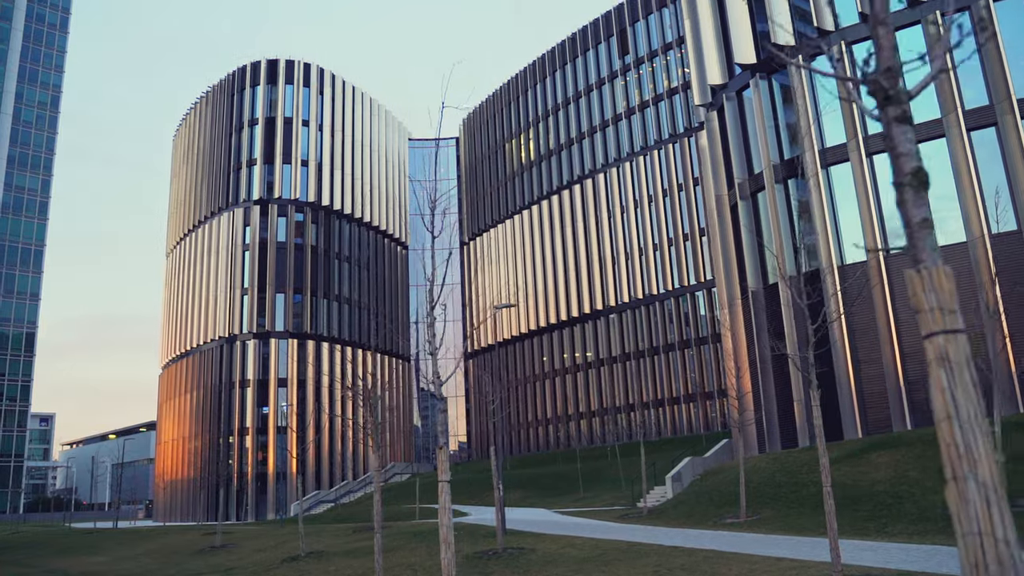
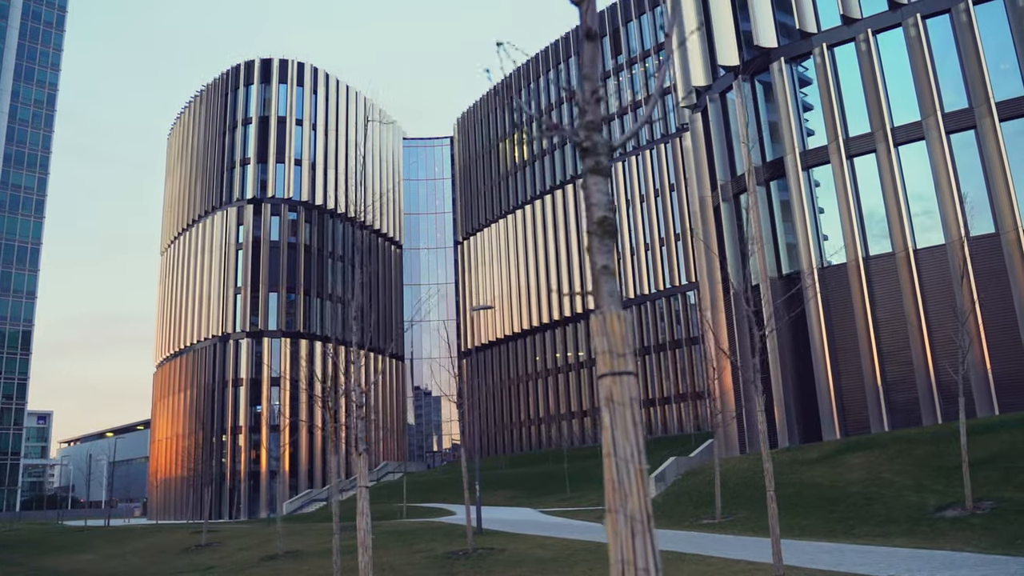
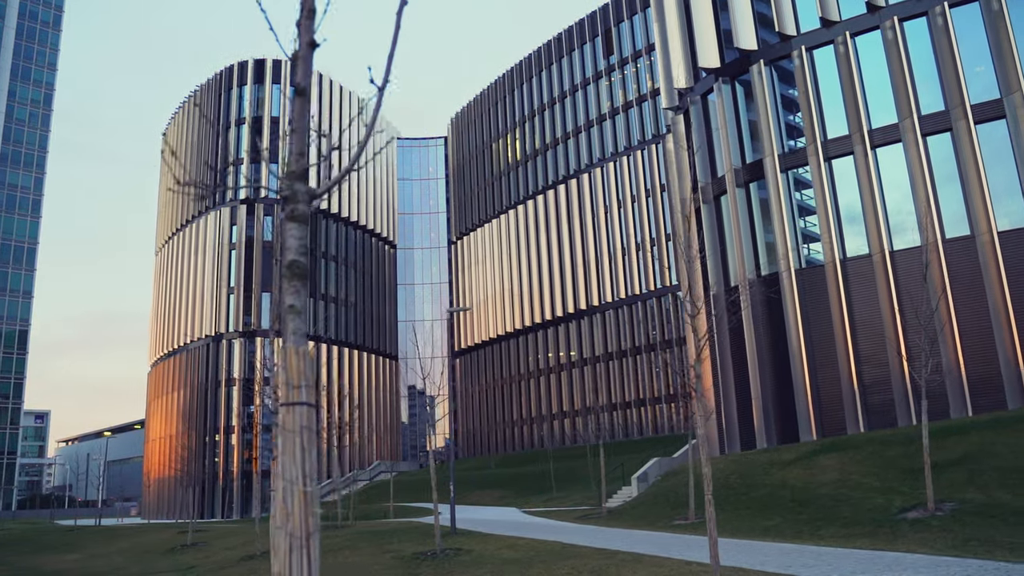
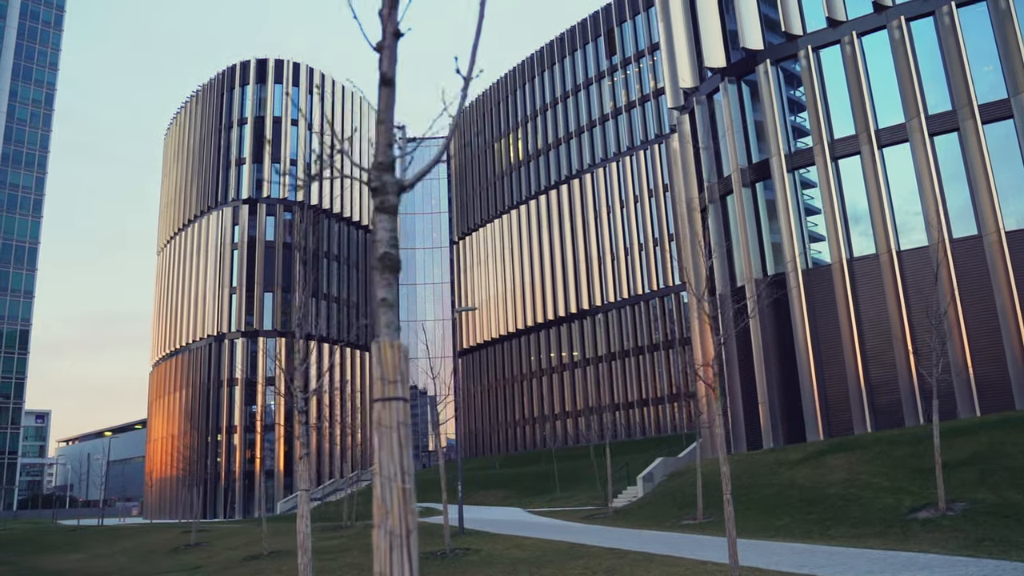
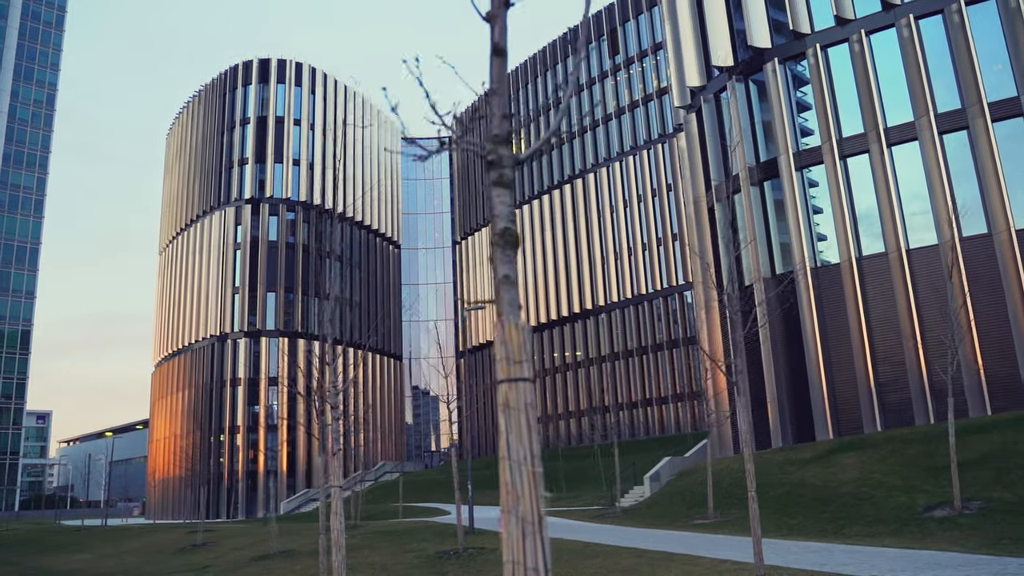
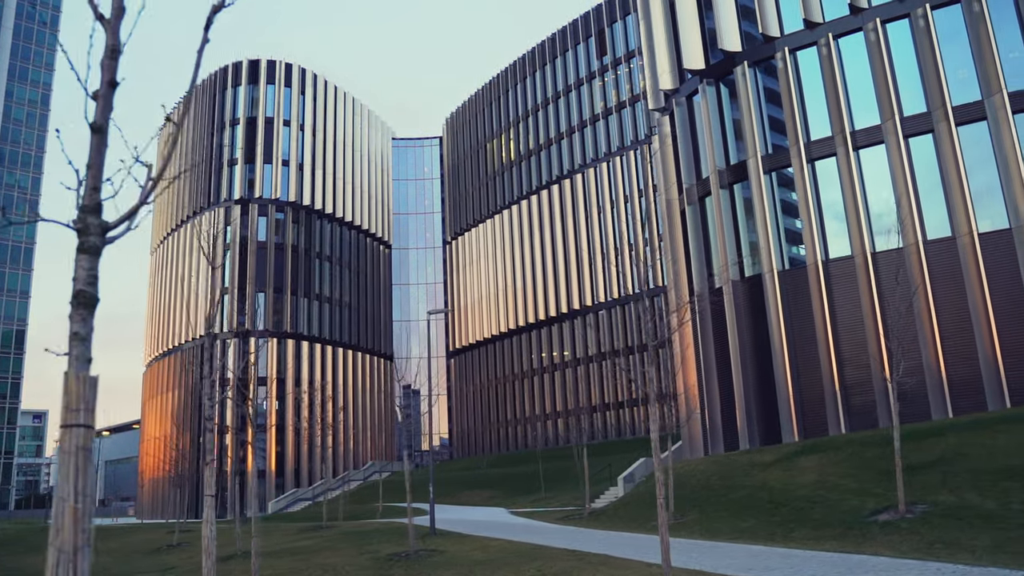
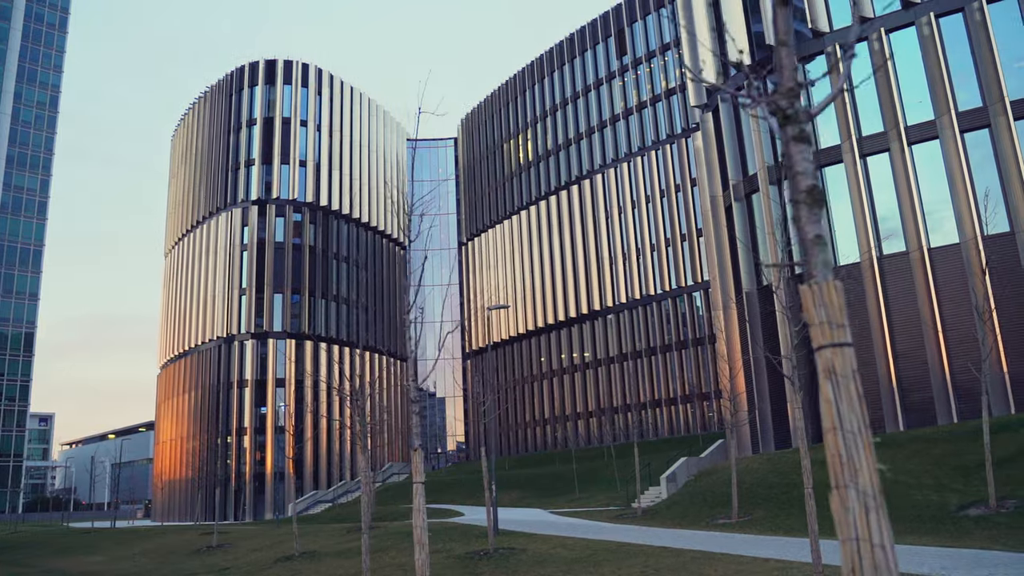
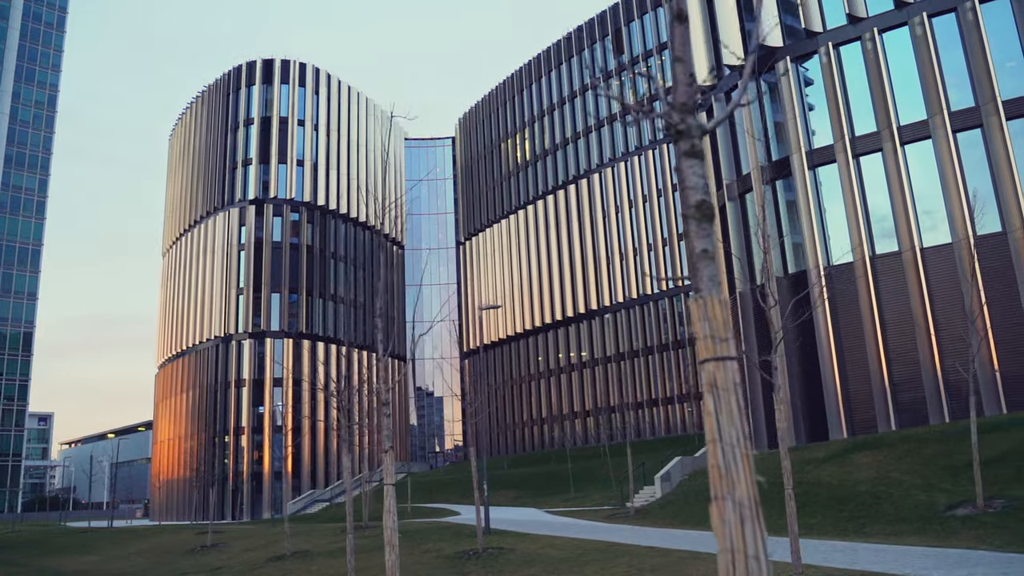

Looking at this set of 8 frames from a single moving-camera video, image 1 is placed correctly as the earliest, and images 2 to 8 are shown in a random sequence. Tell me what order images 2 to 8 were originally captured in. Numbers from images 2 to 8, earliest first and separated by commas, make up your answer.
7, 8, 2, 5, 4, 3, 6
